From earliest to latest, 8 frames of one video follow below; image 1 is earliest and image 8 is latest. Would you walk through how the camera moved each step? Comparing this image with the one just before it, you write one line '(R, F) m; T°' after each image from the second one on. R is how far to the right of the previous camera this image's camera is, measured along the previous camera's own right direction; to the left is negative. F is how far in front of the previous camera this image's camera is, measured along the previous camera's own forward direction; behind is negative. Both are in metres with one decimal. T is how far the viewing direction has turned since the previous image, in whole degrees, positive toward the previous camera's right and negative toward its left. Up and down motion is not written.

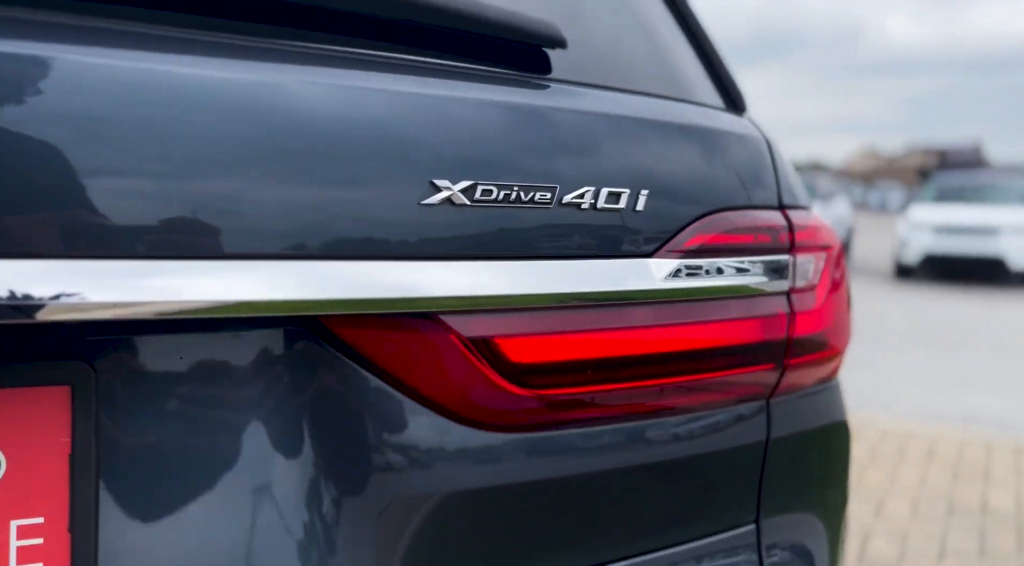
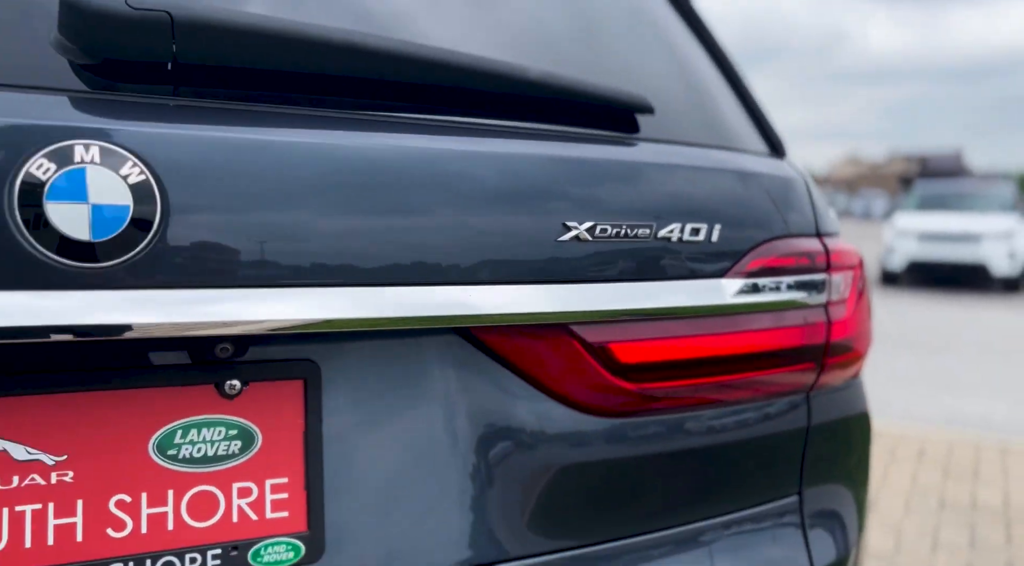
(-0.1, -0.2) m; +1°
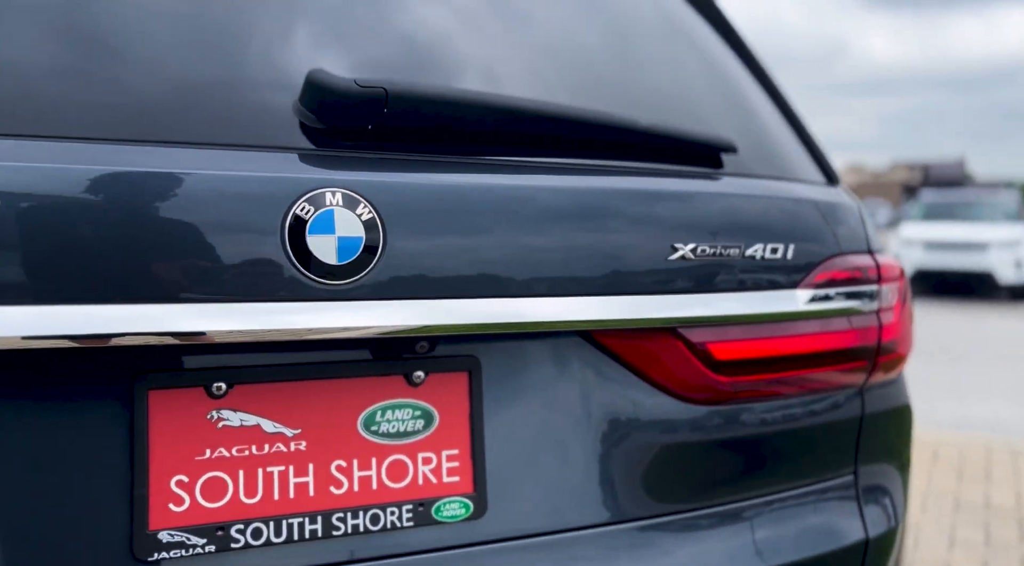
(-0.1, -0.2) m; 0°
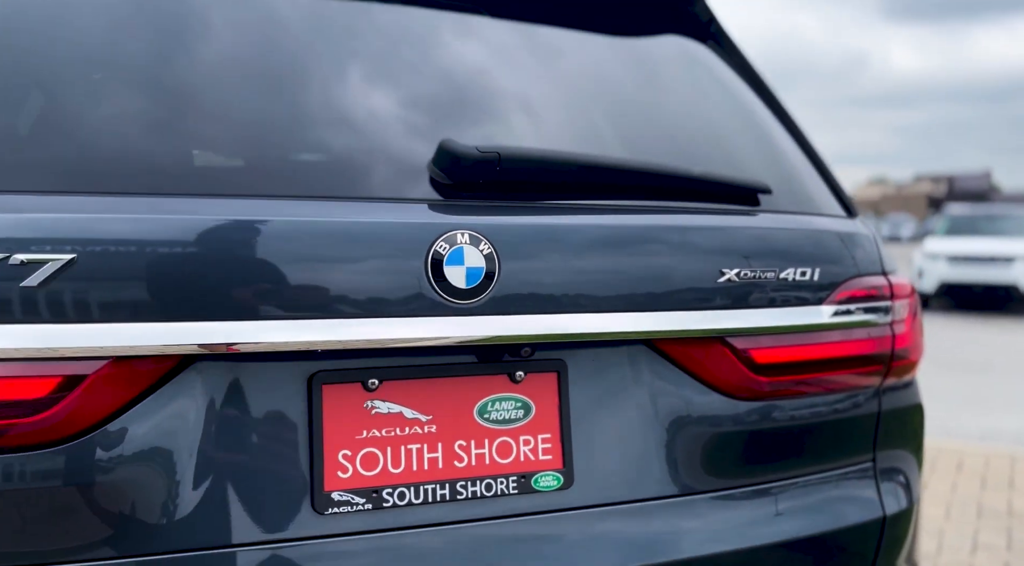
(-0.1, -0.2) m; -1°
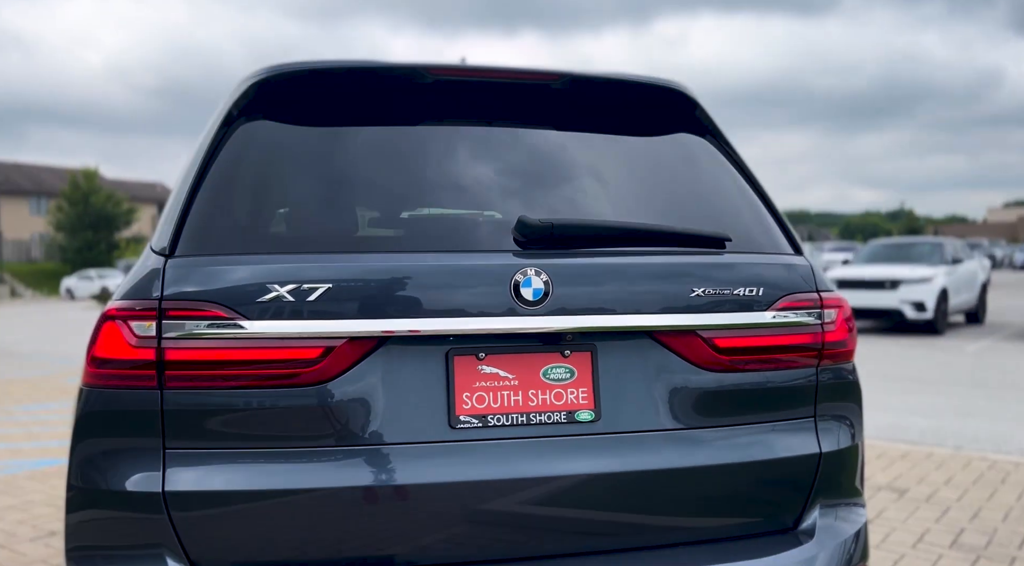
(+0.1, -0.8) m; -7°
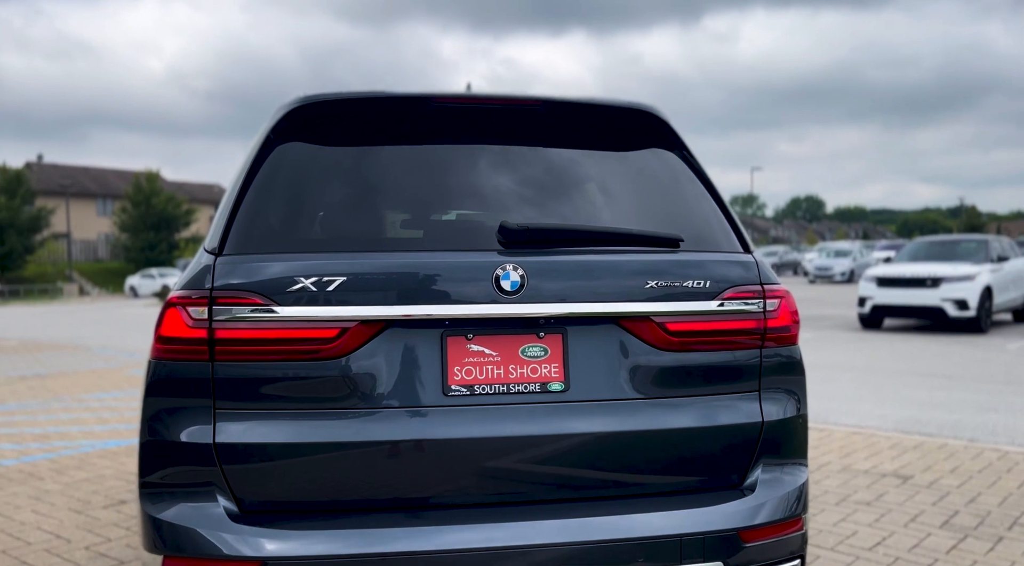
(+0.2, -0.4) m; -3°
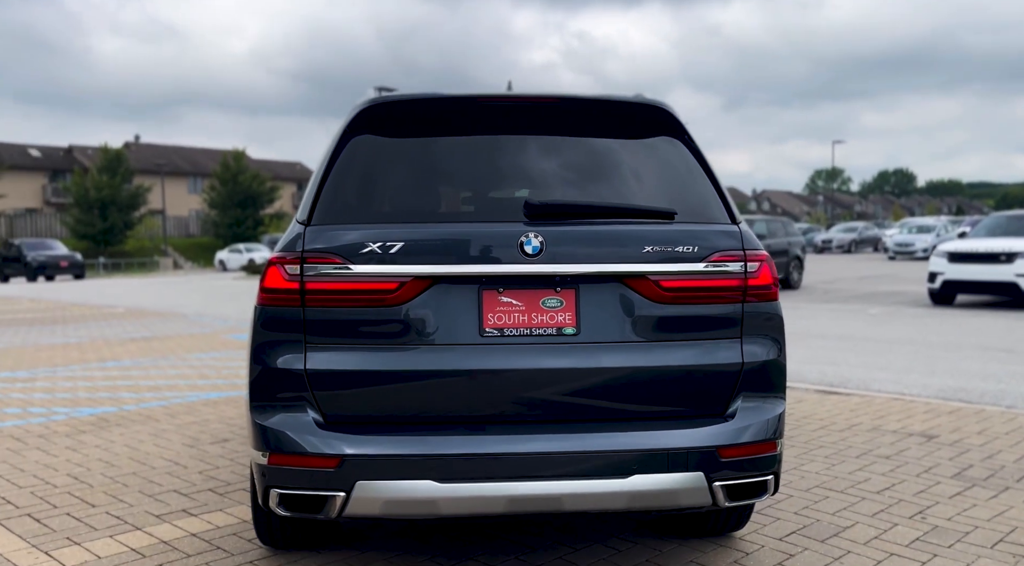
(+0.2, -0.6) m; -5°
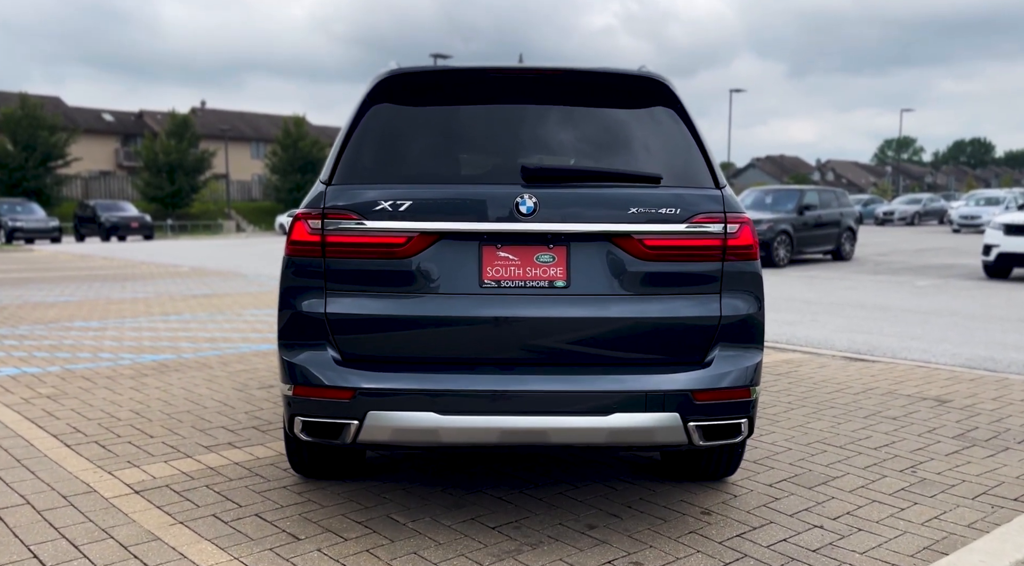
(+0.2, -0.3) m; -4°
